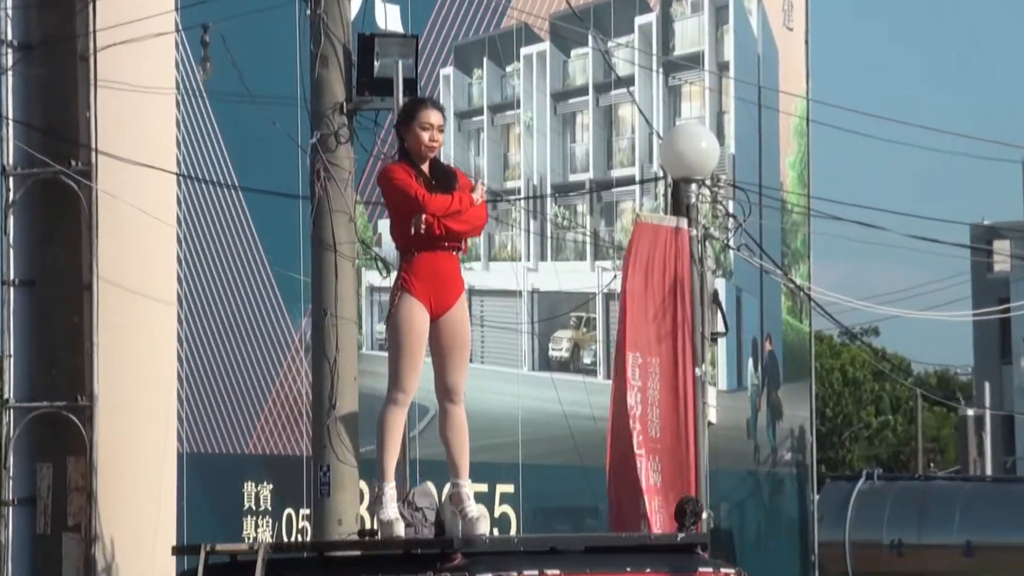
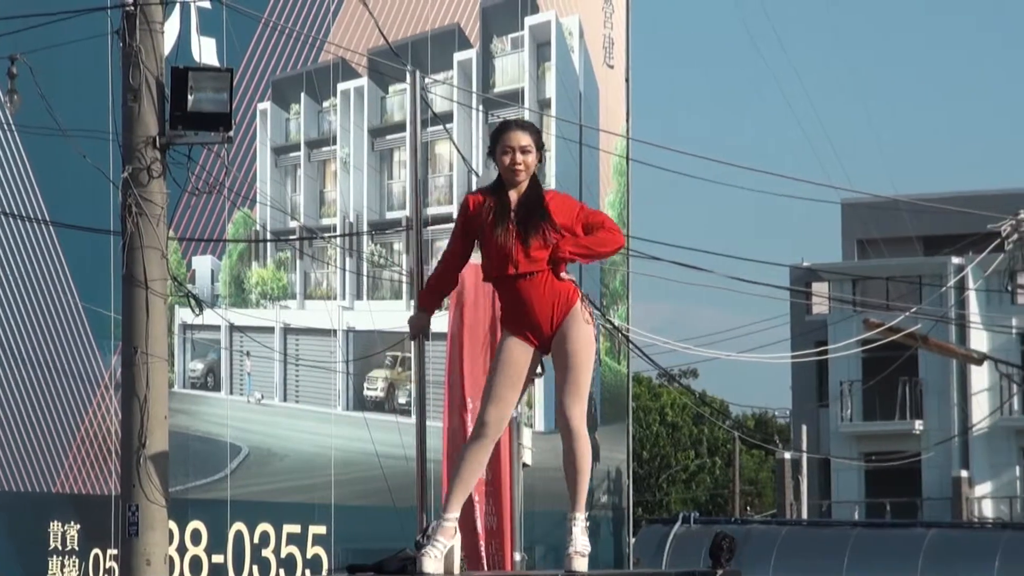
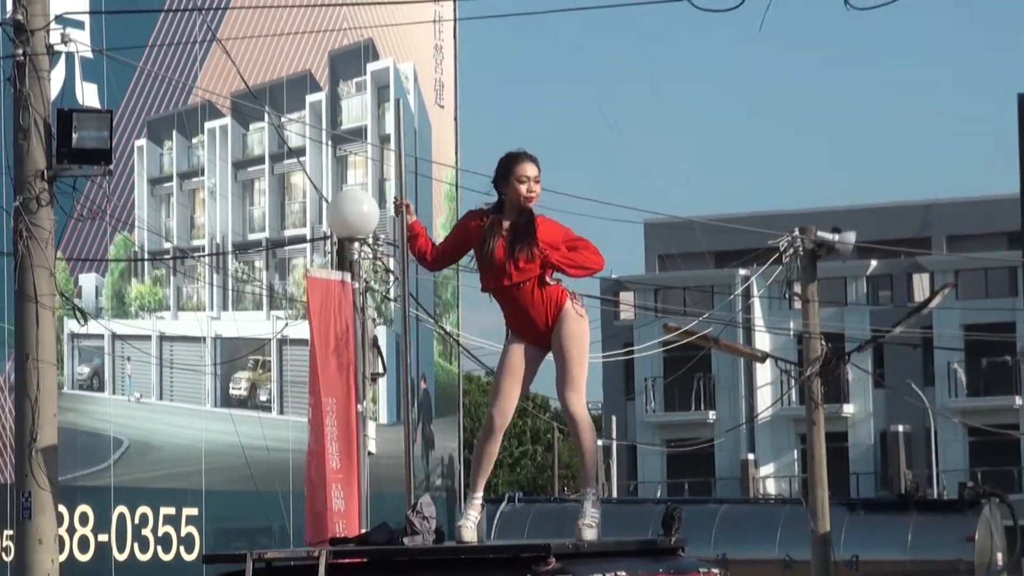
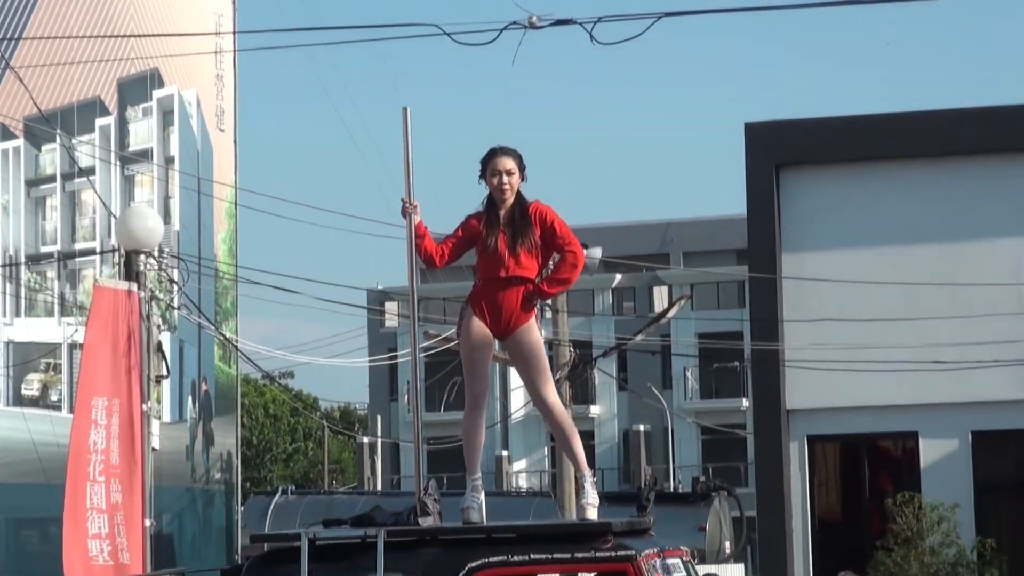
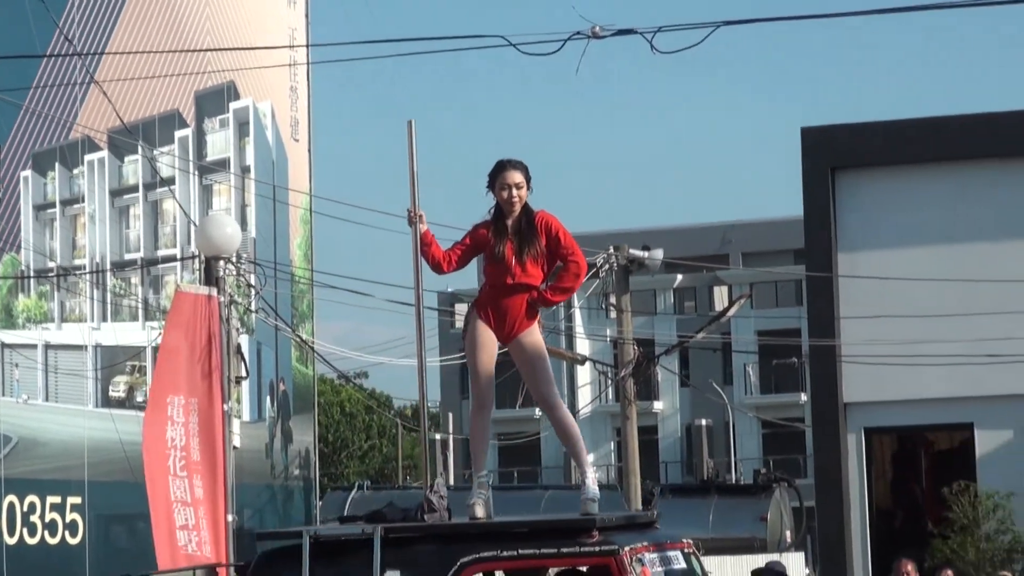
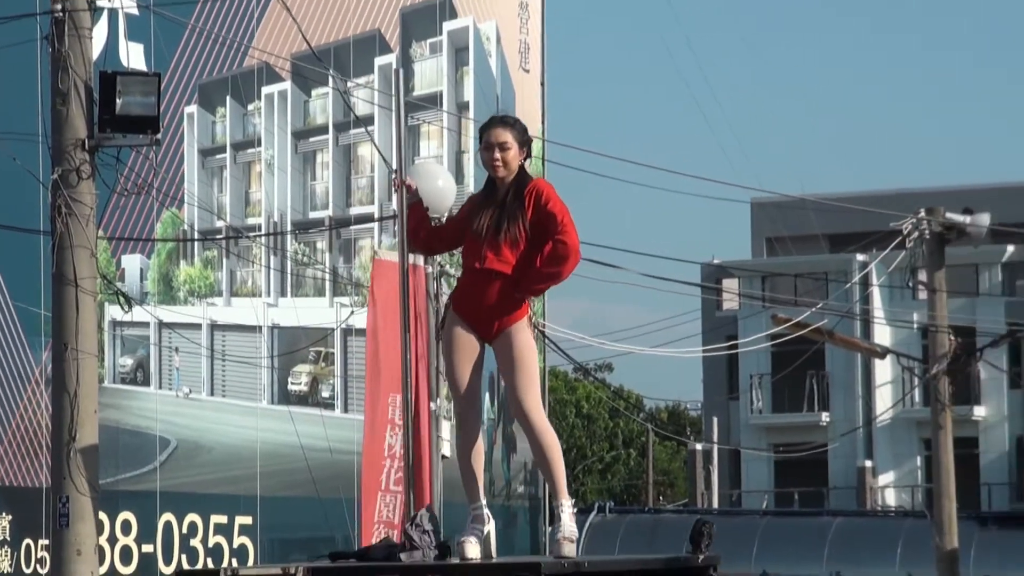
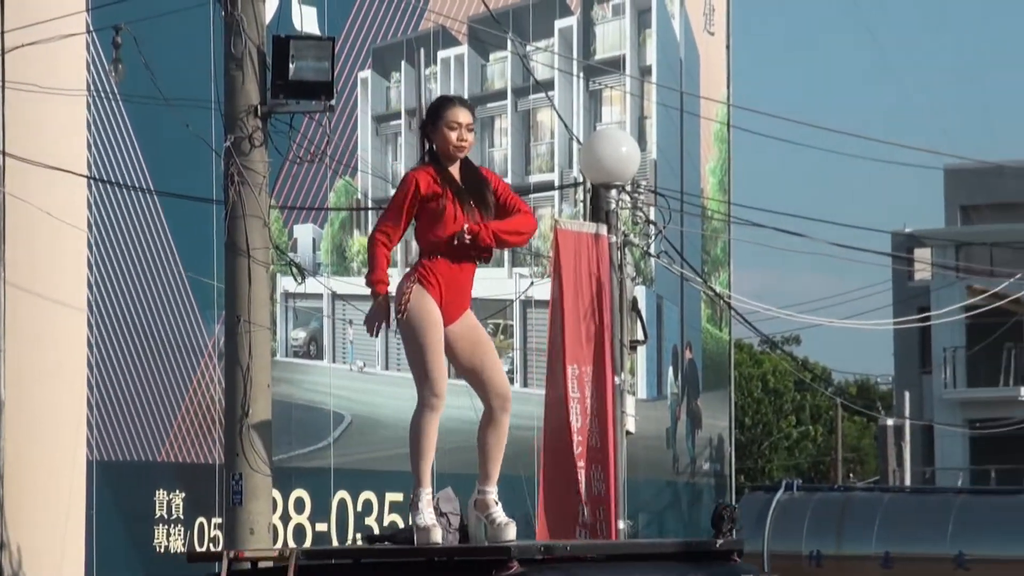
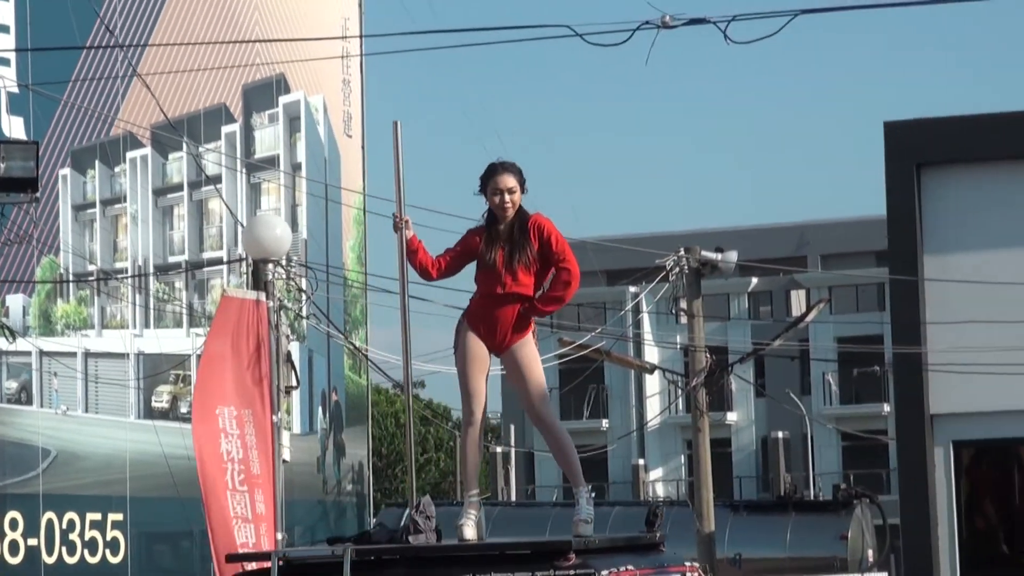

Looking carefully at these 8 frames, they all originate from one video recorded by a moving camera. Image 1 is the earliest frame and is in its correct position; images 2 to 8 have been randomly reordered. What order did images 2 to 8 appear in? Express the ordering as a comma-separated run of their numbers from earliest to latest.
7, 2, 6, 3, 8, 5, 4
